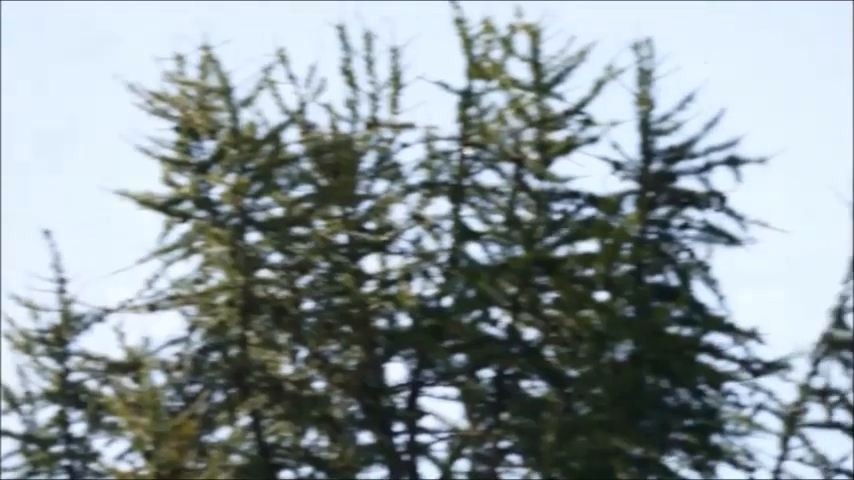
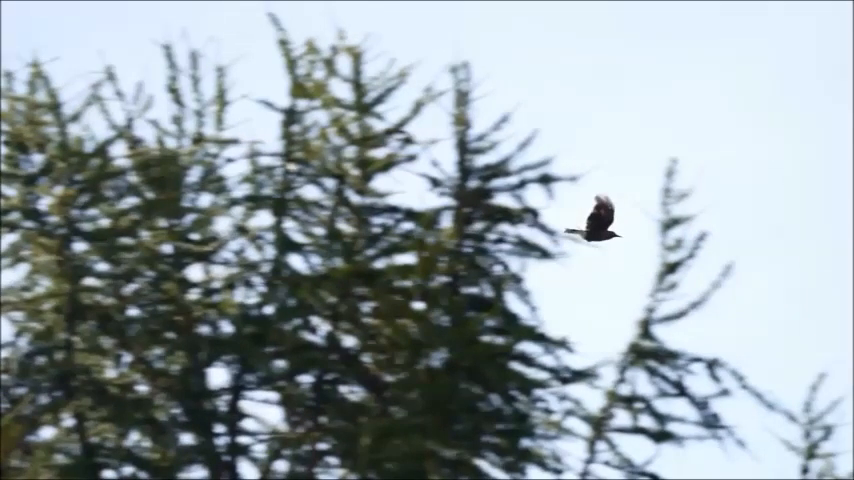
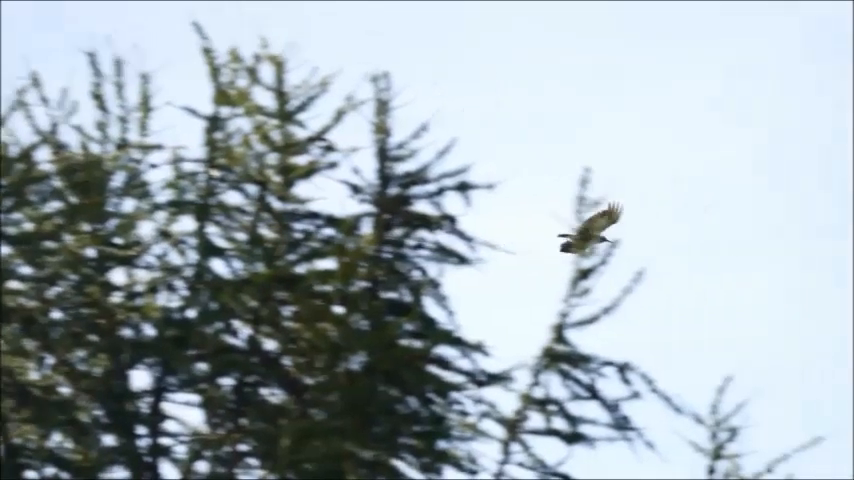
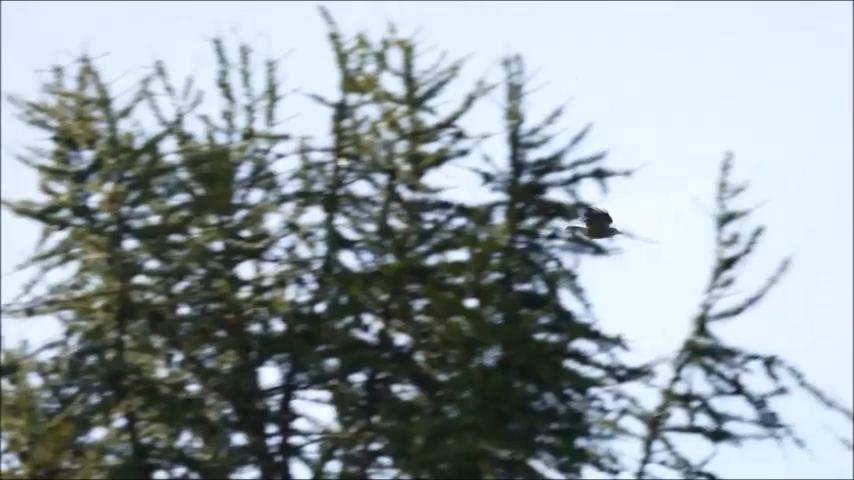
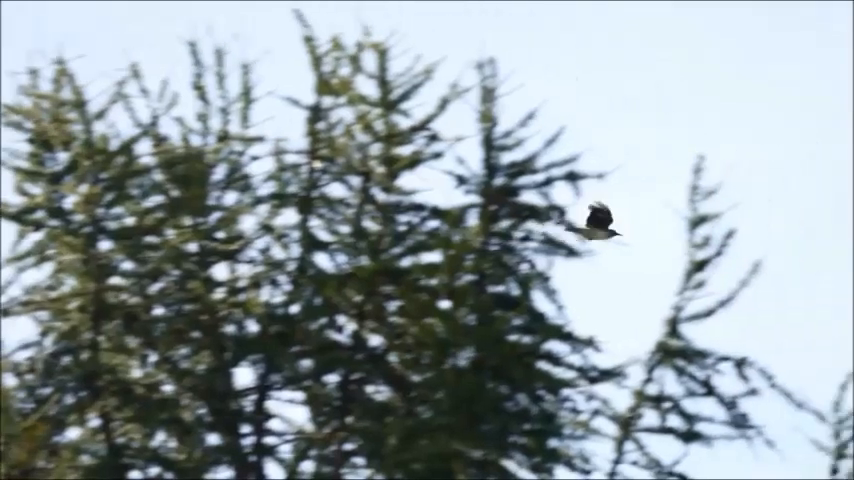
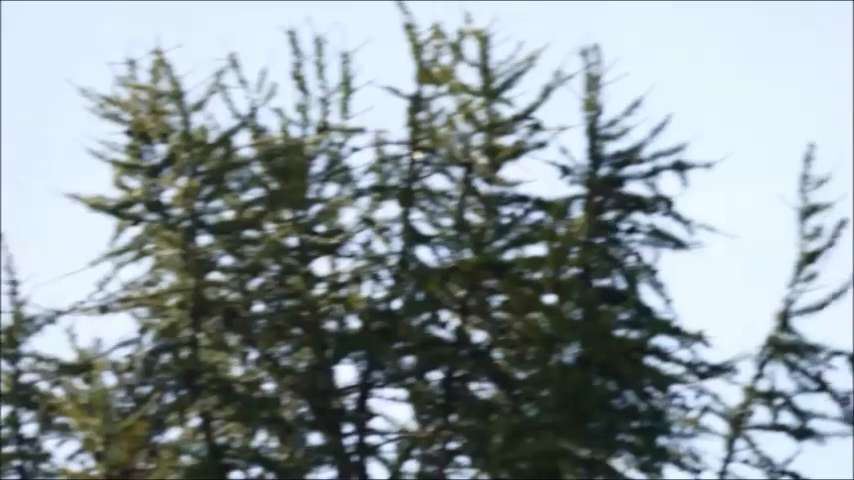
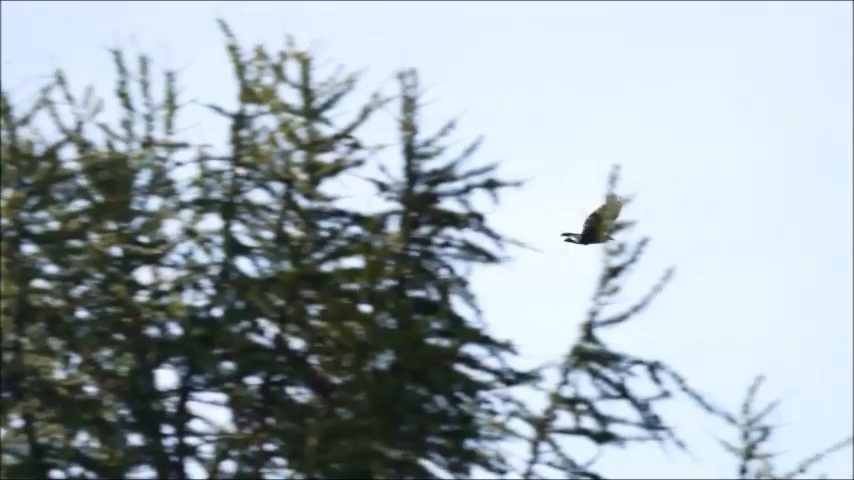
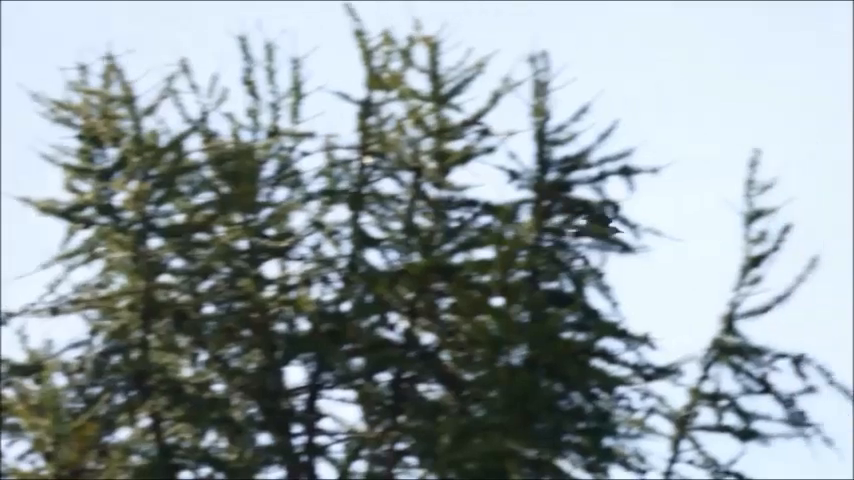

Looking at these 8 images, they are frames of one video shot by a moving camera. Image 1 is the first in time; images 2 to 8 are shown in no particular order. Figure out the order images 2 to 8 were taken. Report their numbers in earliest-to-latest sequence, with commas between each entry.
6, 8, 4, 5, 2, 7, 3
